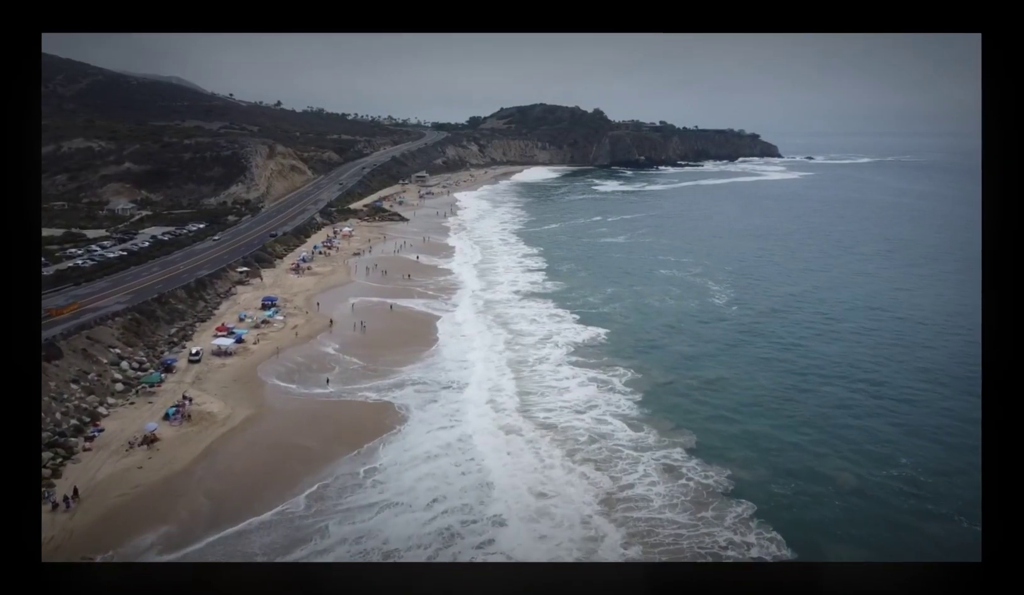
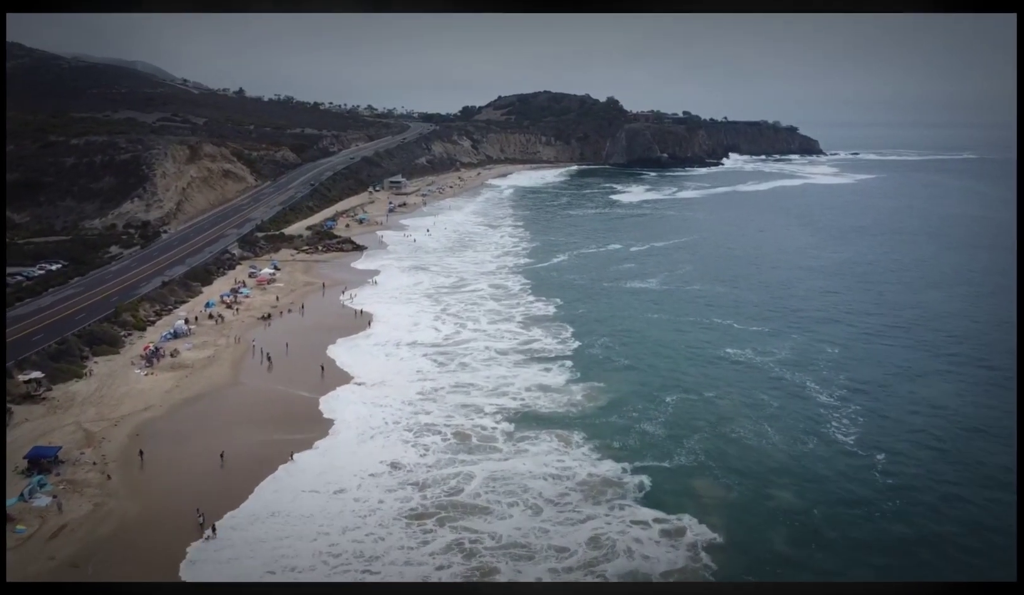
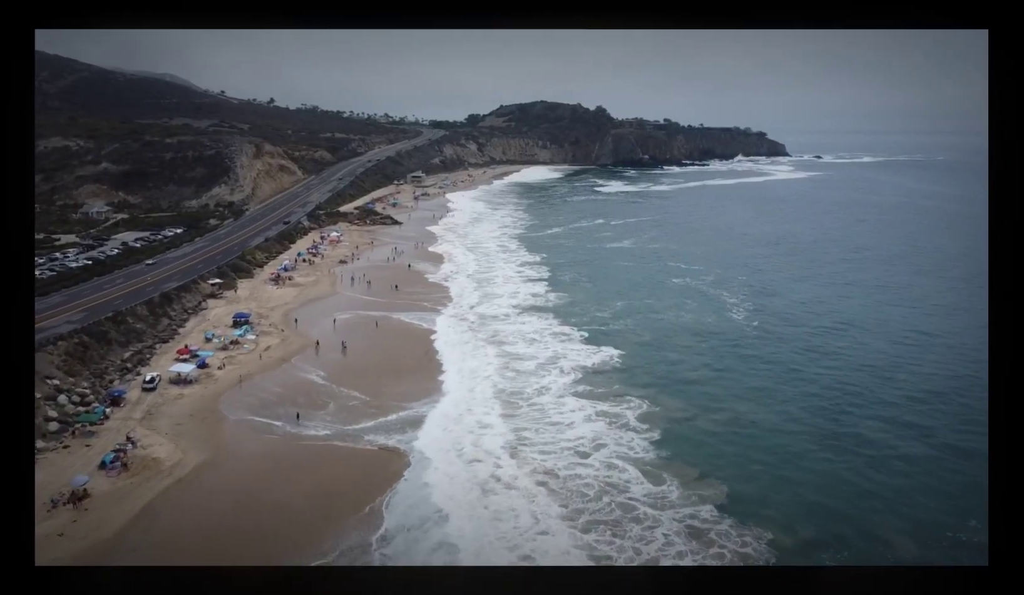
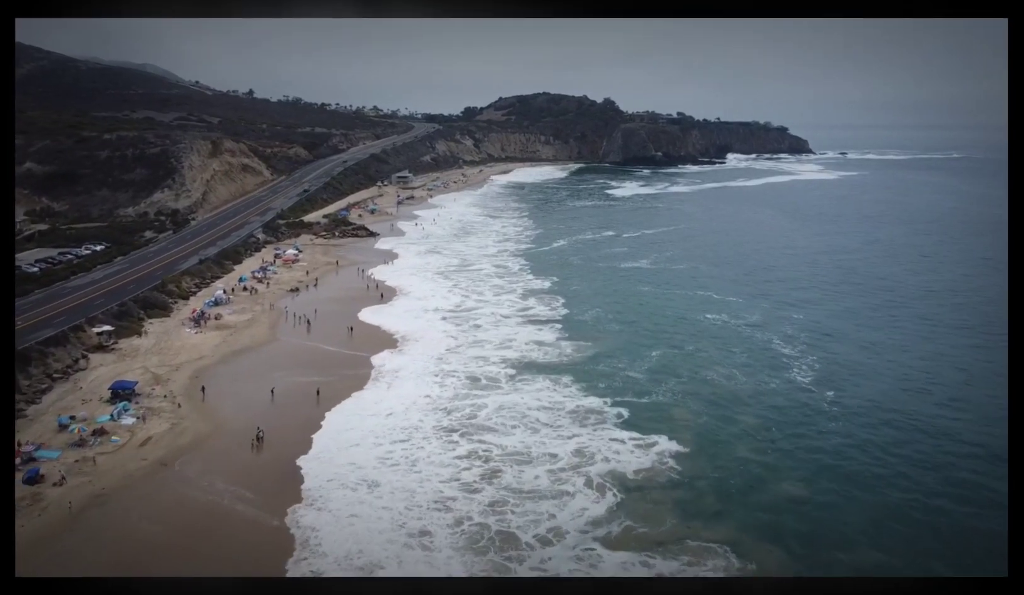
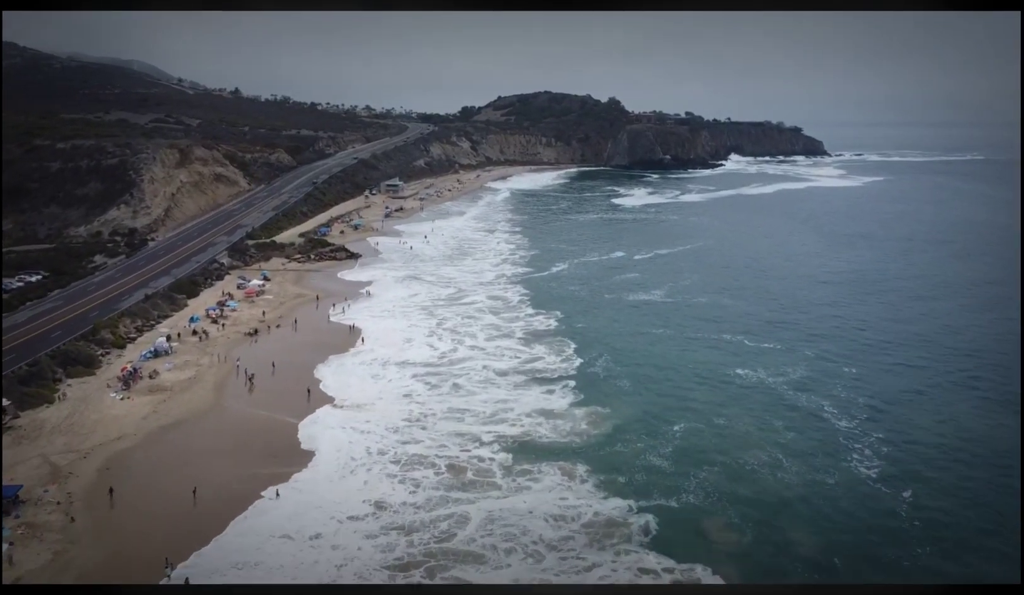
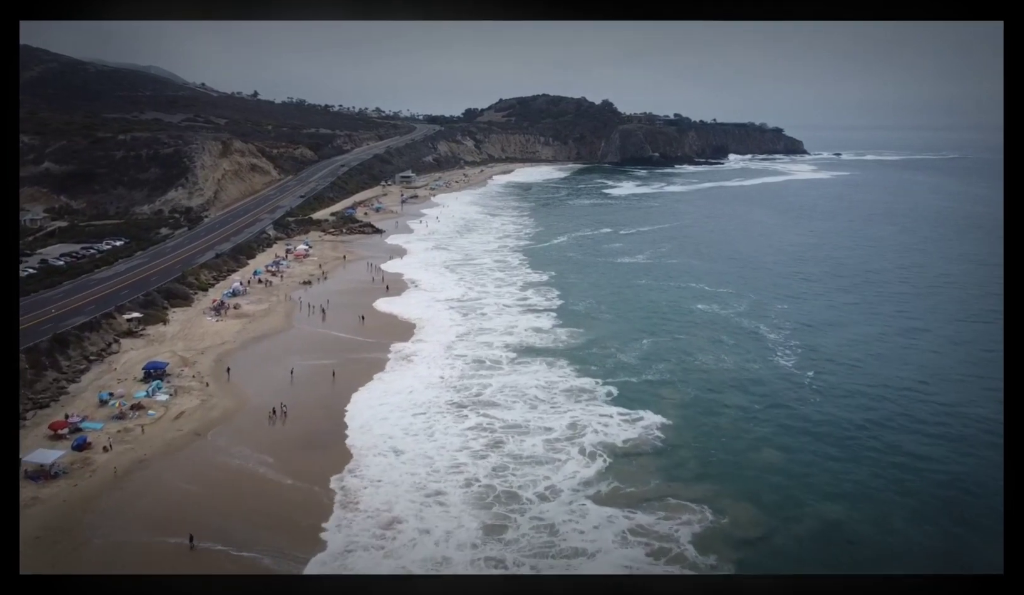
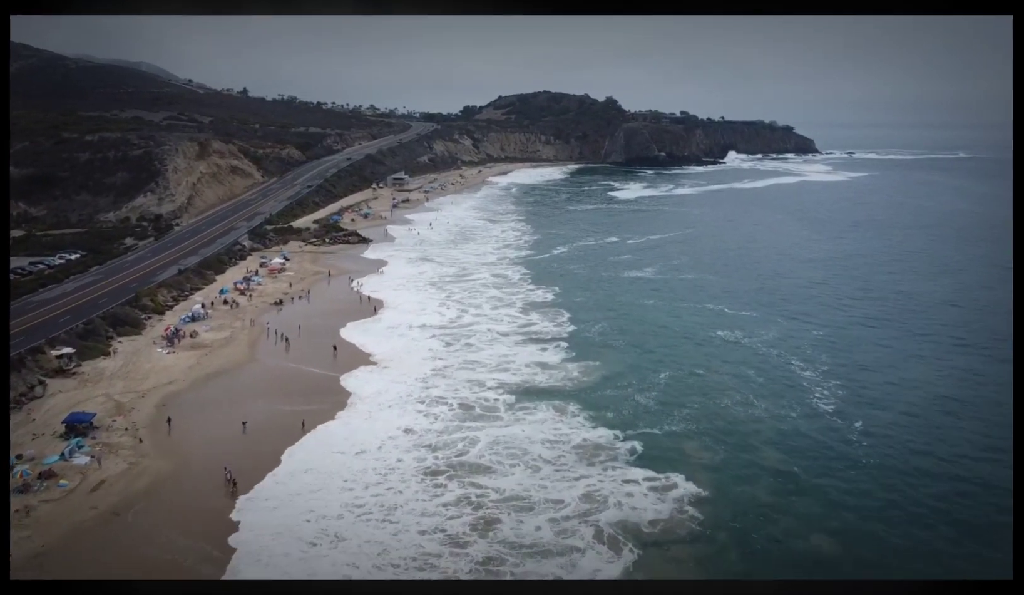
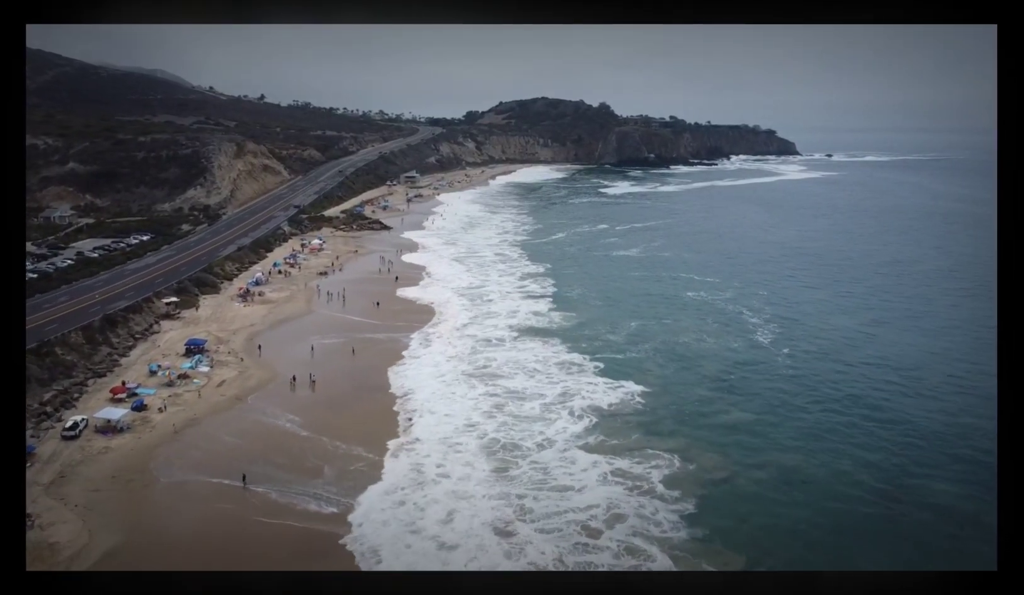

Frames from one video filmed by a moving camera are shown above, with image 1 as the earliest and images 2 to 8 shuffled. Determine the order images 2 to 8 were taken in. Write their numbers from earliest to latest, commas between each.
3, 8, 6, 4, 7, 2, 5
